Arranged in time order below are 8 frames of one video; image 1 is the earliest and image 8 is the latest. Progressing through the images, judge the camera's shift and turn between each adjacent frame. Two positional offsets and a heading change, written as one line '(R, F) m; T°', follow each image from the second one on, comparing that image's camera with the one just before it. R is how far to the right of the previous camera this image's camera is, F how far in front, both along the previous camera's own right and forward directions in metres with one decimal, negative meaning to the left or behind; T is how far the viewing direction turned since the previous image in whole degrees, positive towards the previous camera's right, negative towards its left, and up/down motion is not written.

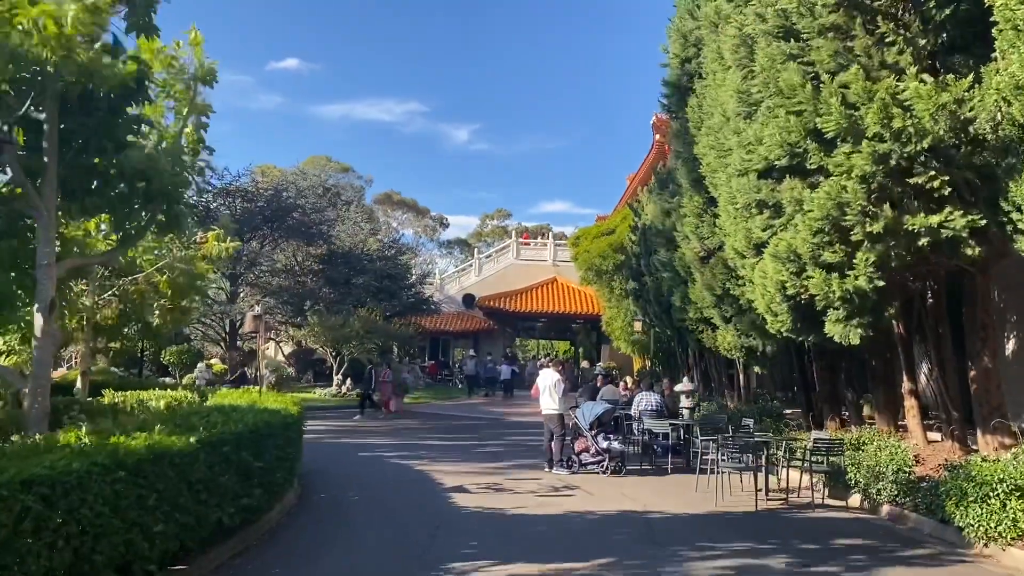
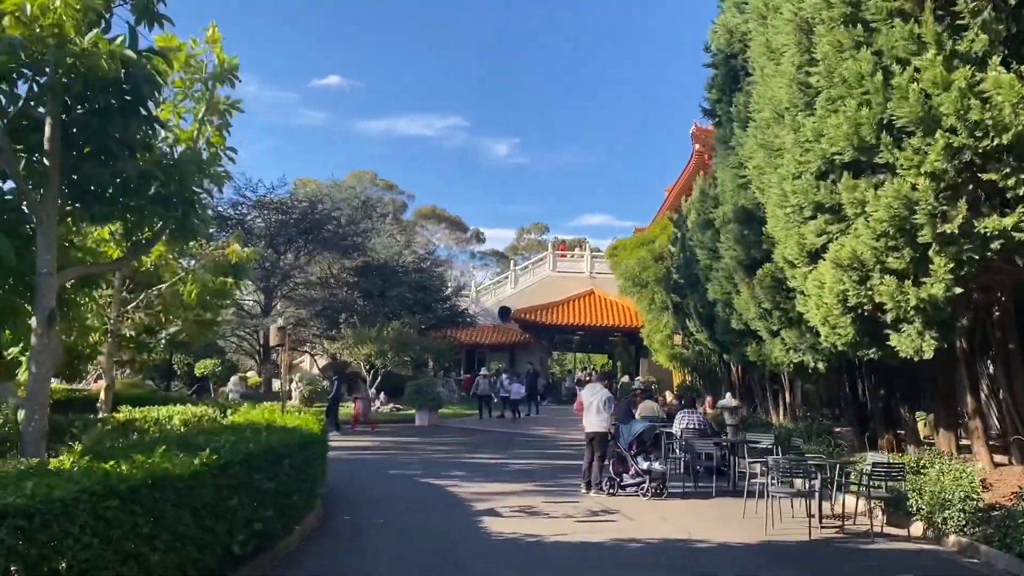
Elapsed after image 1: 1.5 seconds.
(0.0, +0.6) m; -3°
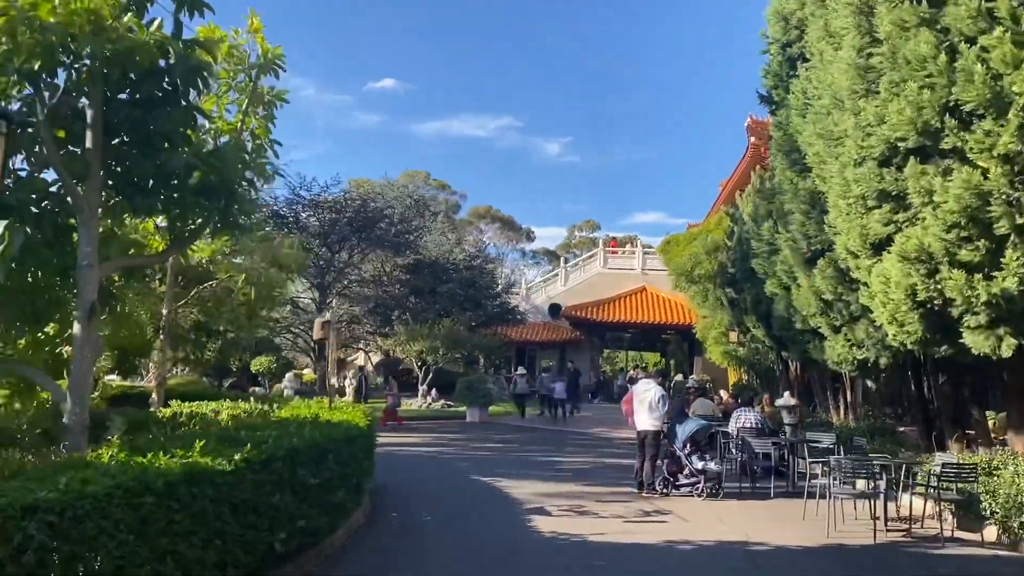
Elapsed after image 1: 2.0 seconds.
(0.0, +0.3) m; -3°
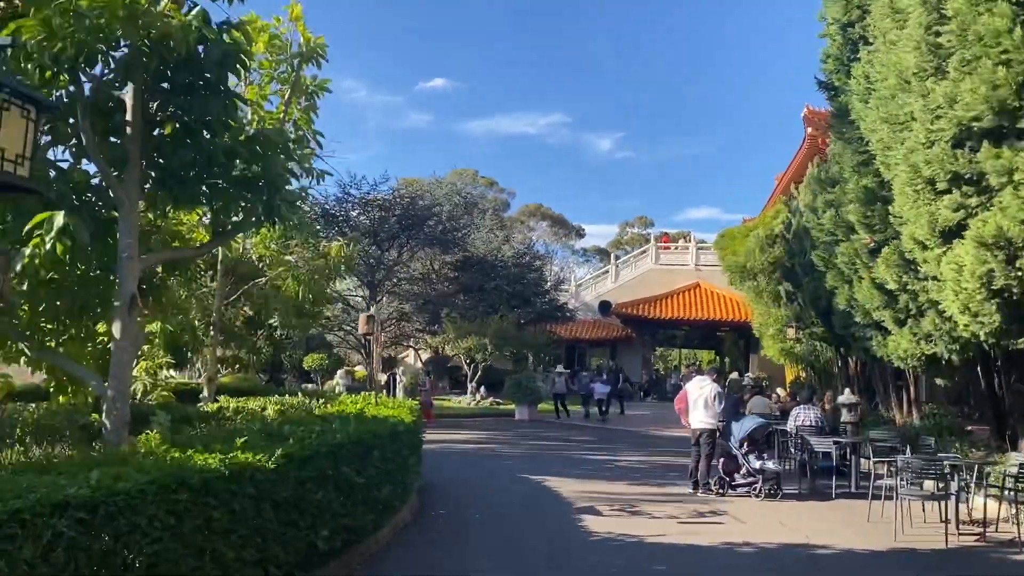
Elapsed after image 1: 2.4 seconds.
(0.0, +0.3) m; -3°
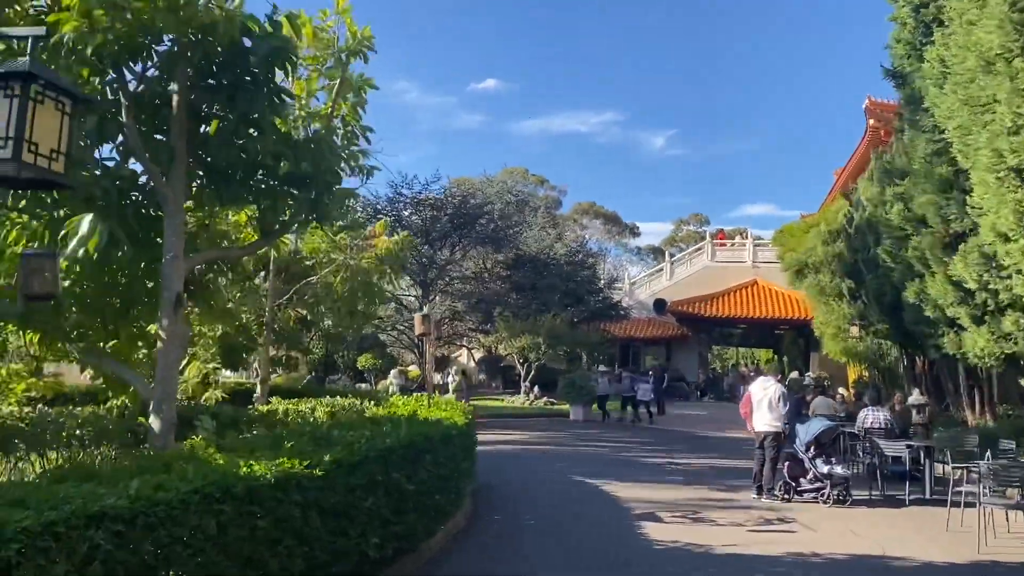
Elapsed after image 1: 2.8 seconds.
(0.0, +0.3) m; -4°
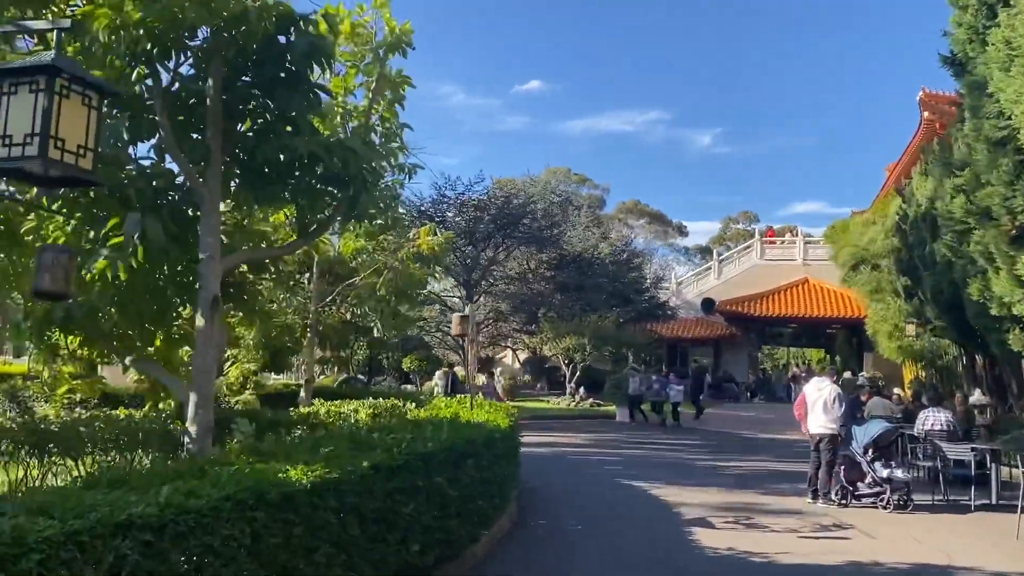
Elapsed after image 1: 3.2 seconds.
(0.0, +0.2) m; -3°
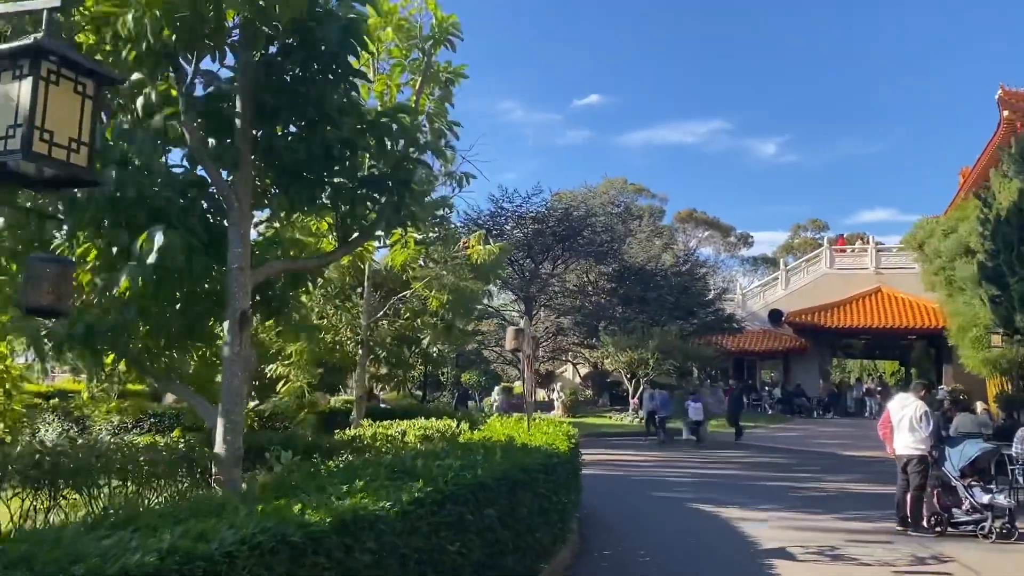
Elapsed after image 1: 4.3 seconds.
(0.0, +0.7) m; -4°
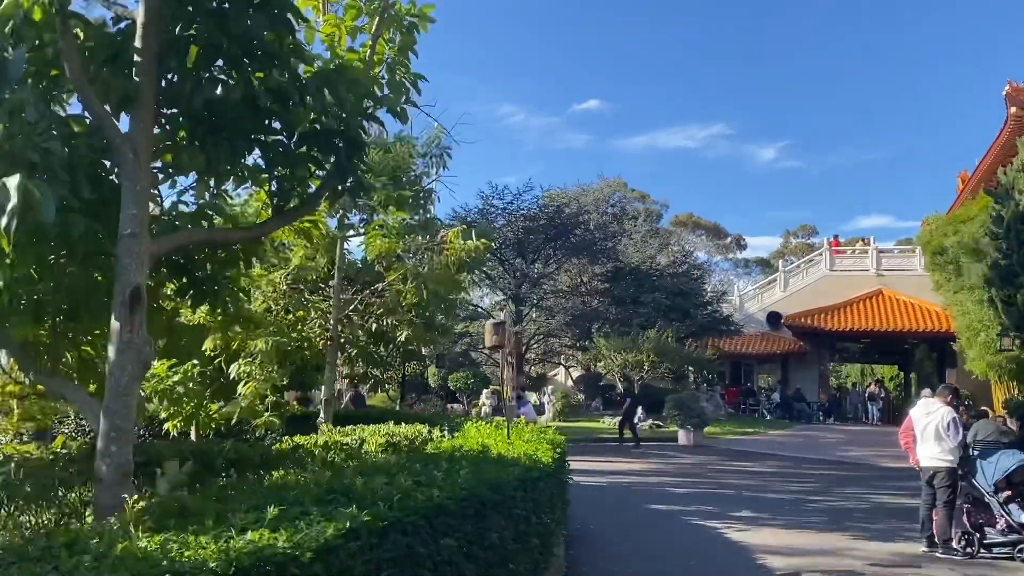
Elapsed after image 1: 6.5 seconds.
(+0.2, +1.2) m; 0°
